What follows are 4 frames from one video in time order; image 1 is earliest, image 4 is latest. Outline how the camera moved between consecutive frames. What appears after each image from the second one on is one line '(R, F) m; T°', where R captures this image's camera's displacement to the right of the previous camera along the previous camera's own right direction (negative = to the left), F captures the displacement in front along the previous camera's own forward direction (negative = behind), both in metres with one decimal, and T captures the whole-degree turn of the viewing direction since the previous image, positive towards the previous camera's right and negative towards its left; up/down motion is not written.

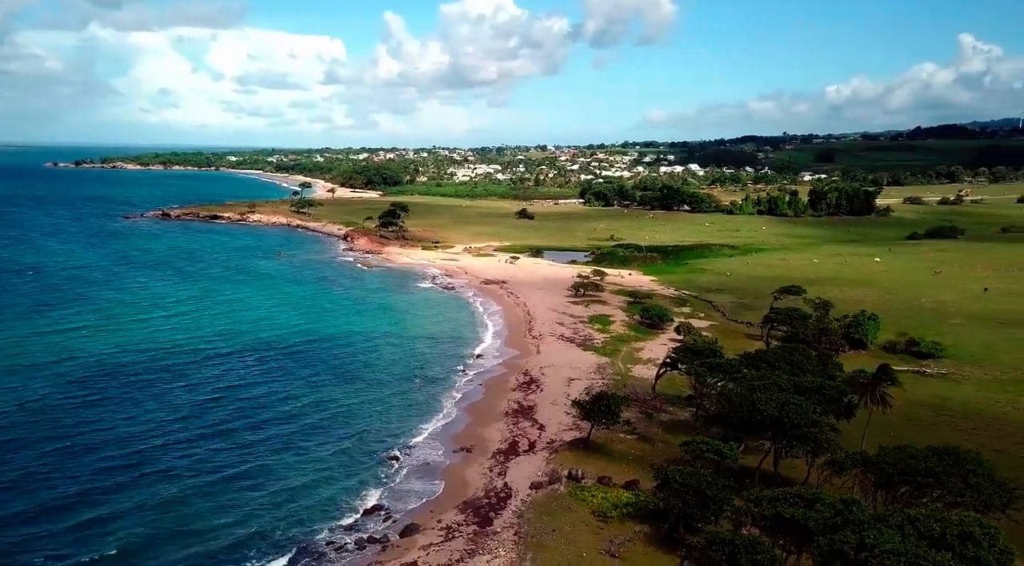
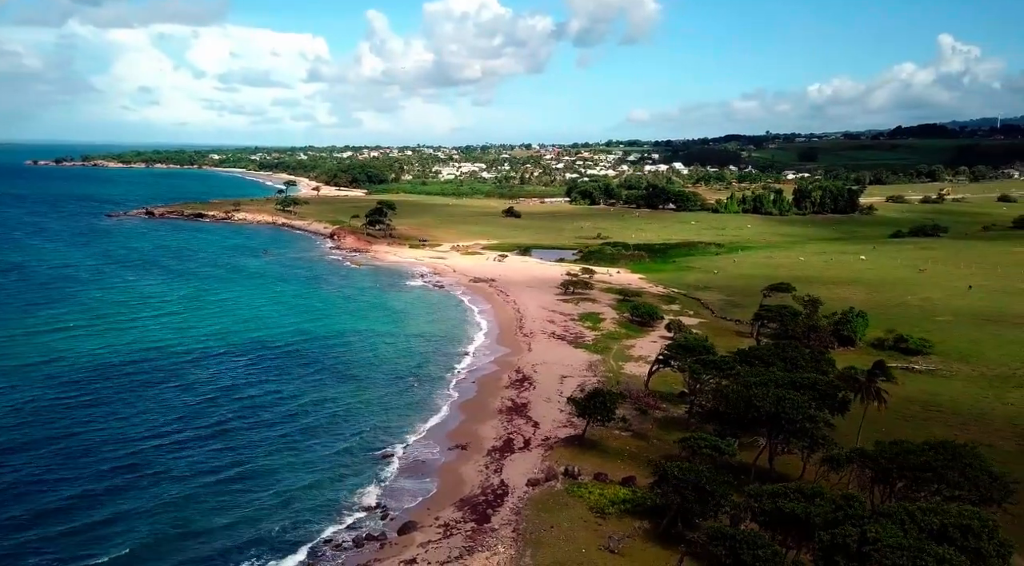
(-0.5, -0.1) m; +1°
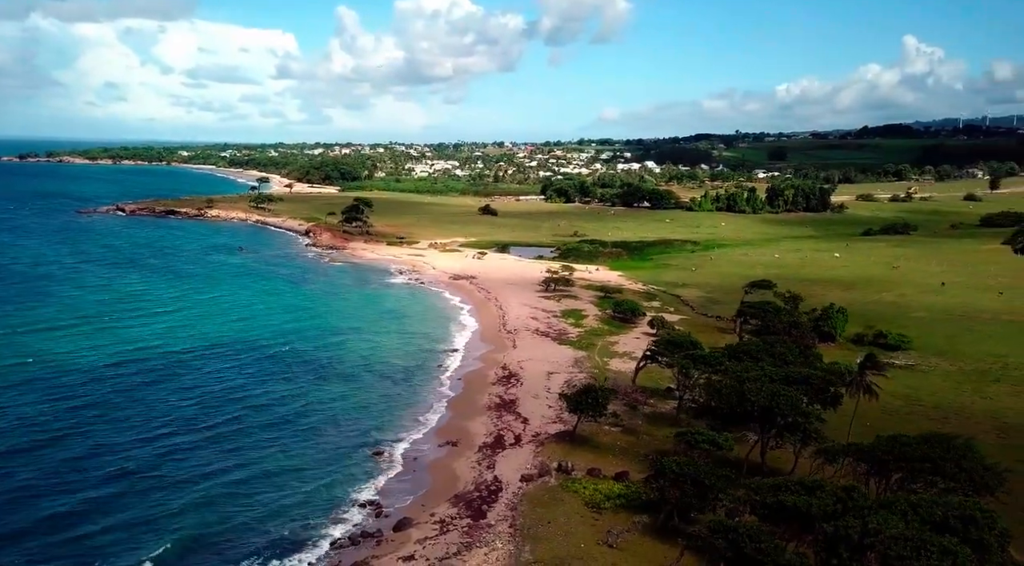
(-1.0, -0.1) m; +3°
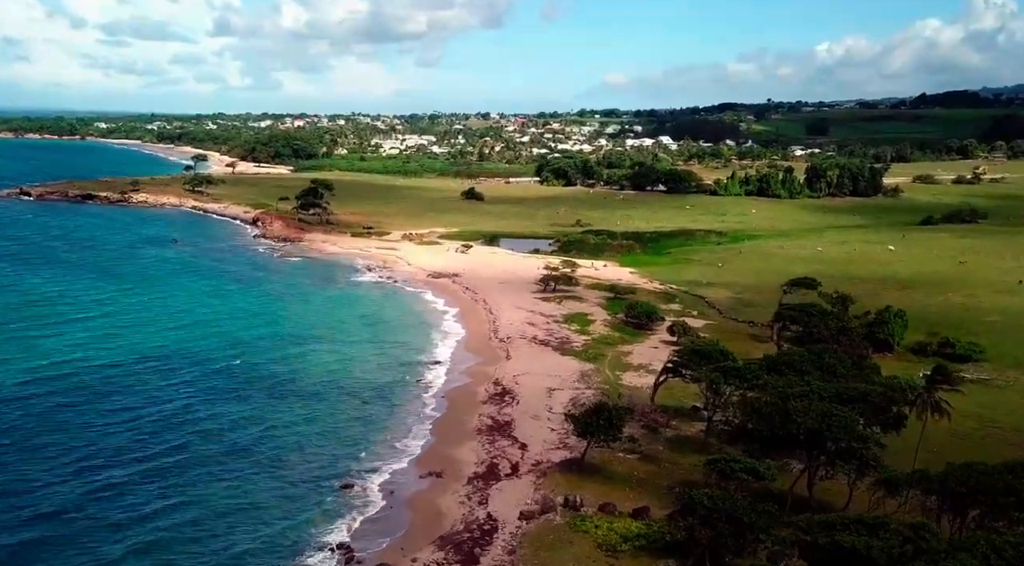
(+1.2, +7.3) m; -1°
